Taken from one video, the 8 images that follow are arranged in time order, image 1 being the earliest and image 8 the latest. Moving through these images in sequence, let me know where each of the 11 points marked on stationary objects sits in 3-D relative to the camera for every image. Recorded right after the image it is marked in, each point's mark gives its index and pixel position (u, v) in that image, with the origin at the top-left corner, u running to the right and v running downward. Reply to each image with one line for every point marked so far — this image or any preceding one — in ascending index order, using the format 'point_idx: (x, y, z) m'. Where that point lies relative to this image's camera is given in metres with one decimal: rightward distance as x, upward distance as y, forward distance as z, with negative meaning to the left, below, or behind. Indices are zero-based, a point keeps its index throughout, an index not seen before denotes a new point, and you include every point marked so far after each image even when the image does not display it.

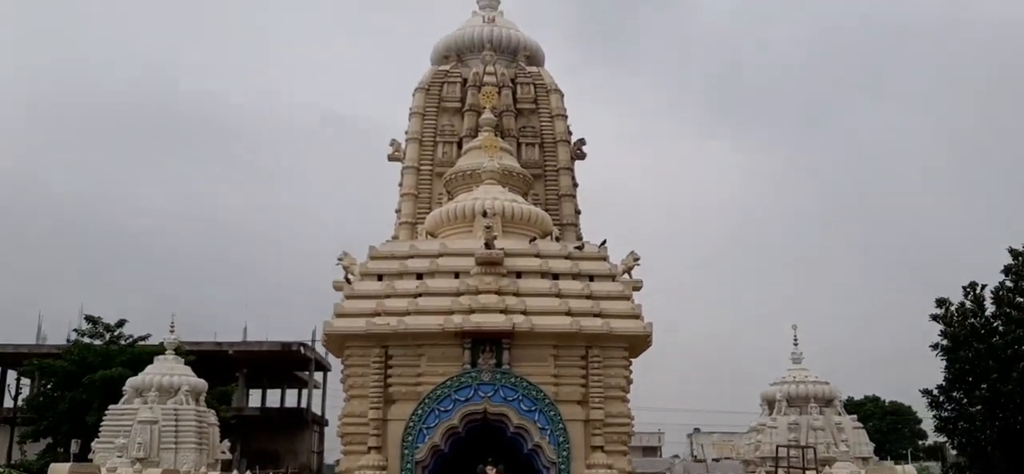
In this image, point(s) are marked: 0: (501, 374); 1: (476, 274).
0: (-0.2, -2.0, +13.3) m
1: (-0.5, -0.6, +13.9) m
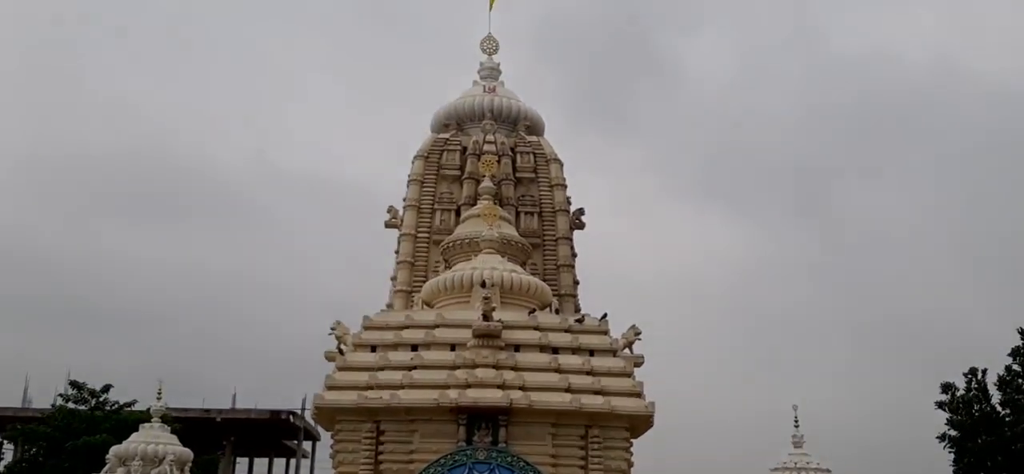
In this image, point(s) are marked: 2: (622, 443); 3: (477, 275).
0: (-0.2, -3.0, +12.7) m
1: (-0.6, -1.6, +13.5) m
2: (+1.6, -3.0, +13.2) m
3: (-0.6, -0.6, +14.8) m
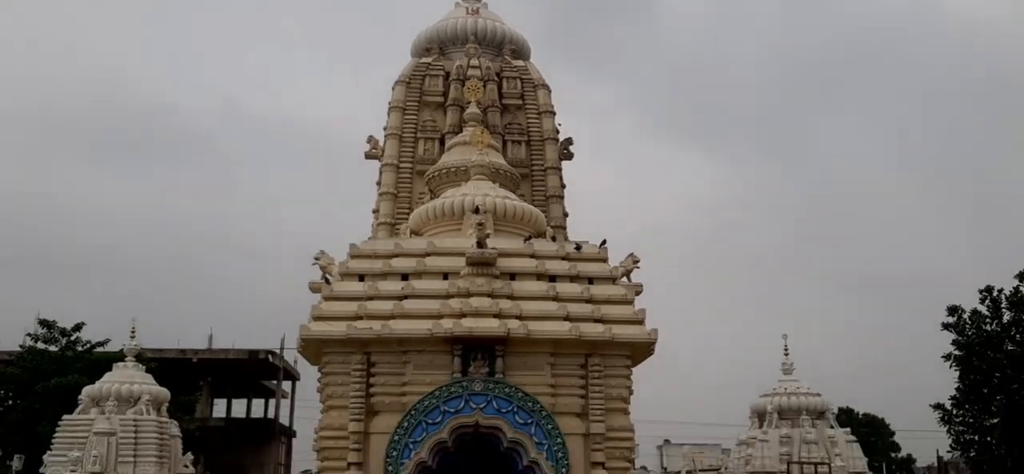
0: (-0.2, -2.0, +12.2) m
1: (-0.6, -0.5, +12.8) m
2: (+1.6, -1.9, +12.7) m
3: (-0.7, +0.6, +14.1) m
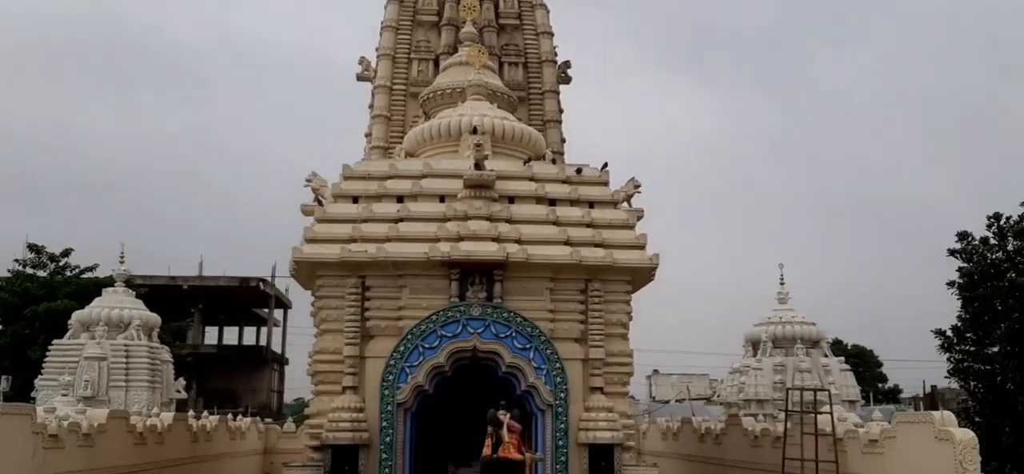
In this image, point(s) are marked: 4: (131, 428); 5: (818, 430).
0: (-0.3, -0.9, +11.9) m
1: (-0.7, +0.5, +12.4) m
2: (+1.5, -0.8, +12.4) m
3: (-0.7, +1.7, +13.7) m
4: (-6.1, -3.1, +14.5) m
5: (+4.4, -2.8, +13.2) m
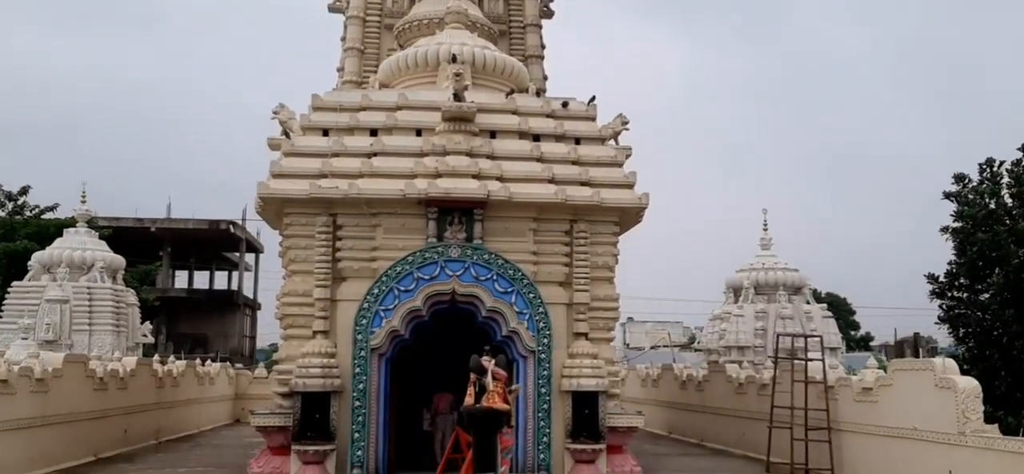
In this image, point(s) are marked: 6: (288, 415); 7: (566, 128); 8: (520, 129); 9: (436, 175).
0: (-0.5, -0.1, +11.2) m
1: (-0.9, +1.4, +11.7) m
2: (+1.3, 0.0, +11.8) m
3: (-1.0, +2.6, +12.8) m
4: (-6.4, -2.1, +13.8) m
5: (+4.2, -2.0, +12.7) m
6: (-2.7, -2.2, +10.9) m
7: (+0.7, +1.5, +12.2) m
8: (+0.1, +1.4, +12.0) m
9: (-1.0, +0.8, +11.4) m
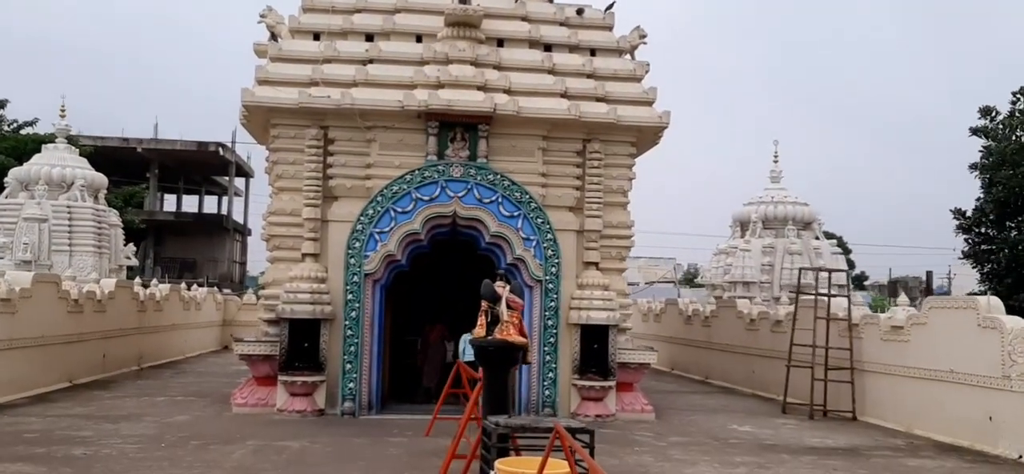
0: (-0.4, +0.8, +10.3) m
1: (-0.8, +2.3, +10.6) m
2: (+1.4, +0.9, +10.9) m
3: (-0.8, +3.7, +11.7) m
4: (-6.4, -0.8, +12.9) m
5: (+4.2, -1.0, +11.9) m
6: (-2.7, -1.2, +10.1) m
7: (+0.8, +2.4, +11.1) m
8: (+0.2, +2.4, +10.9) m
9: (-0.8, +1.7, +10.3) m
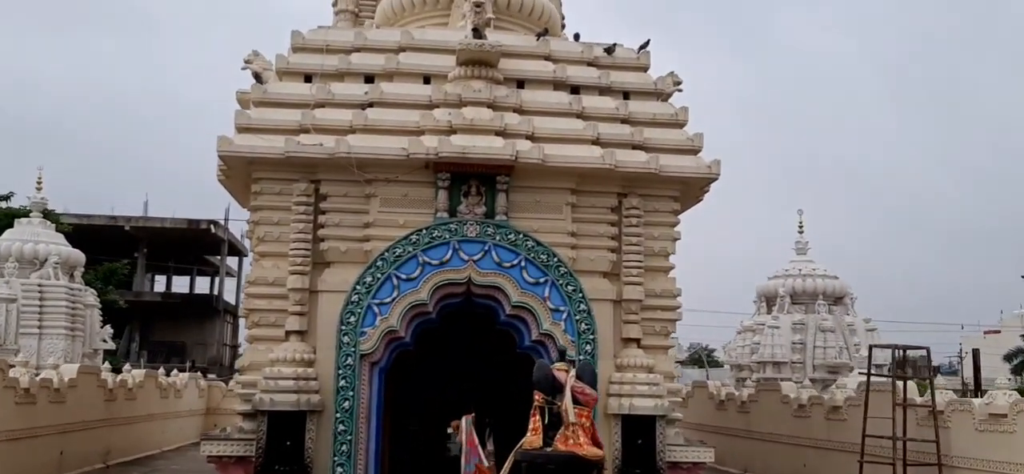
0: (-0.2, +0.1, +8.7) m
1: (-0.5, +1.6, +9.1) m
2: (+1.6, +0.2, +9.3) m
3: (-0.6, +2.8, +10.3) m
4: (-6.1, -1.8, +11.1) m
5: (+4.4, -1.8, +10.2) m
6: (-2.4, -1.9, +8.3) m
7: (+1.1, +1.7, +9.6) m
8: (+0.5, +1.6, +9.4) m
9: (-0.6, +1.0, +8.8) m
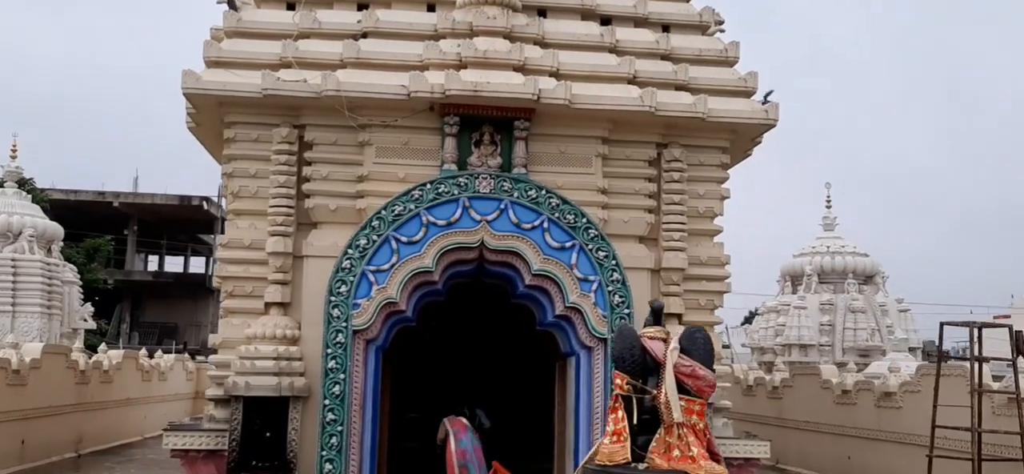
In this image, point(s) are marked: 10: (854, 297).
0: (0.0, +0.5, +7.3) m
1: (-0.4, +2.0, +7.7) m
2: (+1.8, +0.5, +7.9) m
3: (-0.4, +3.2, +8.9) m
4: (-6.0, -1.4, +9.8) m
5: (+4.6, -1.5, +8.8) m
6: (-2.2, -1.5, +7.0) m
7: (+1.2, +2.0, +8.2) m
8: (+0.6, +2.0, +8.0) m
9: (-0.4, +1.4, +7.4) m
10: (+7.3, -1.3, +19.3) m
